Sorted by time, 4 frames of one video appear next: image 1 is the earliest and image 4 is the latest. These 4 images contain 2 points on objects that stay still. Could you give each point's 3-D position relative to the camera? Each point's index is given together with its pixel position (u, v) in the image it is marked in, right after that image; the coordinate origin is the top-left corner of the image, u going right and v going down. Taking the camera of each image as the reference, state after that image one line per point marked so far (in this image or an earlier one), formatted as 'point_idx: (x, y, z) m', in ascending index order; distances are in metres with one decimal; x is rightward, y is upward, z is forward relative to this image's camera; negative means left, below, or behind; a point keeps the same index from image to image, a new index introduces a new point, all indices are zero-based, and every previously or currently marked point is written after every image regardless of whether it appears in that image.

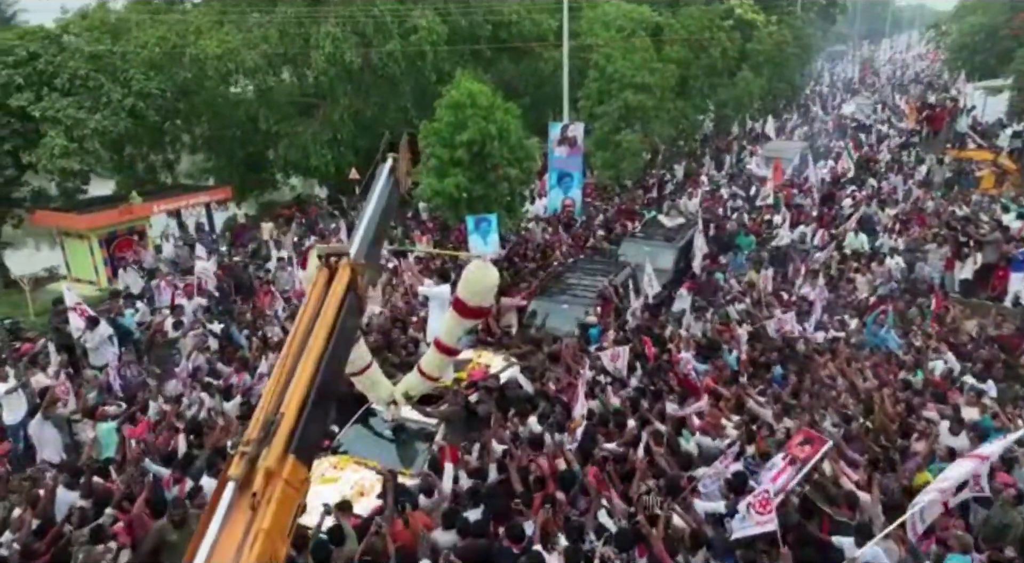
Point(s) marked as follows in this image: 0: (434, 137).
0: (-1.9, +3.4, +18.9) m
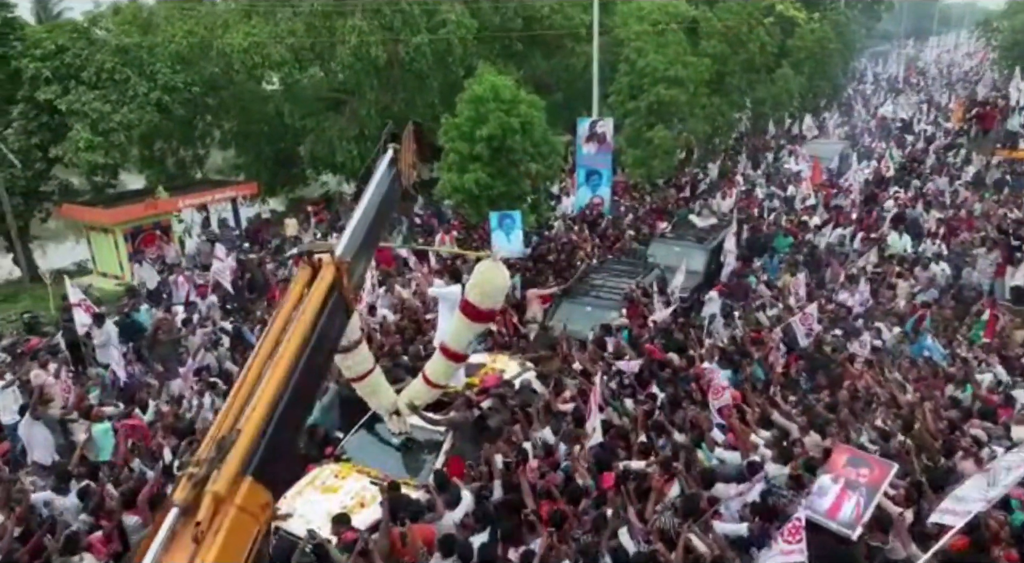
0: (-1.3, +3.4, +18.3) m
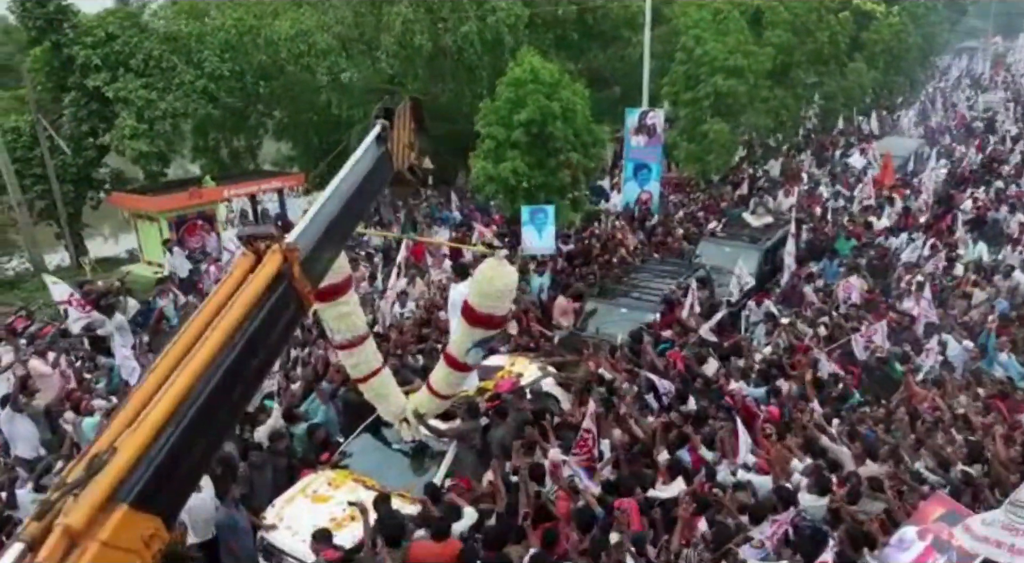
0: (-0.4, +3.4, +17.5) m
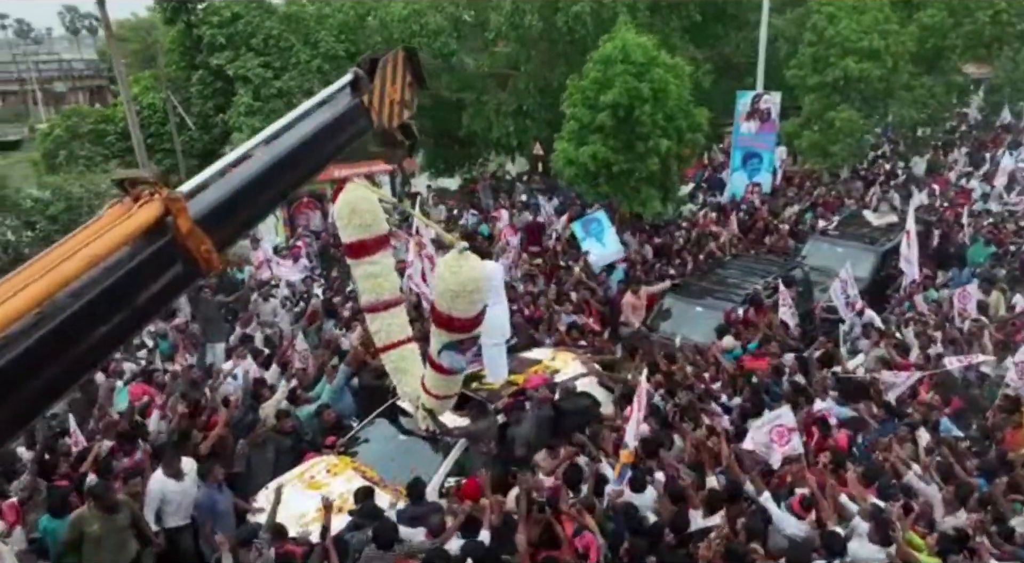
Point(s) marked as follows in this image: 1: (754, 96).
0: (+1.5, +3.6, +16.4) m
1: (+5.1, +3.9, +17.2) m
